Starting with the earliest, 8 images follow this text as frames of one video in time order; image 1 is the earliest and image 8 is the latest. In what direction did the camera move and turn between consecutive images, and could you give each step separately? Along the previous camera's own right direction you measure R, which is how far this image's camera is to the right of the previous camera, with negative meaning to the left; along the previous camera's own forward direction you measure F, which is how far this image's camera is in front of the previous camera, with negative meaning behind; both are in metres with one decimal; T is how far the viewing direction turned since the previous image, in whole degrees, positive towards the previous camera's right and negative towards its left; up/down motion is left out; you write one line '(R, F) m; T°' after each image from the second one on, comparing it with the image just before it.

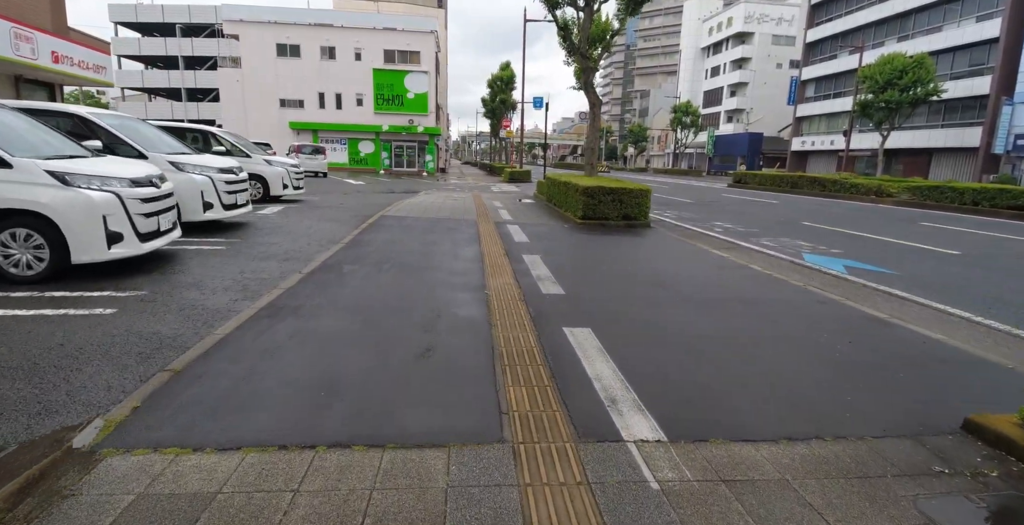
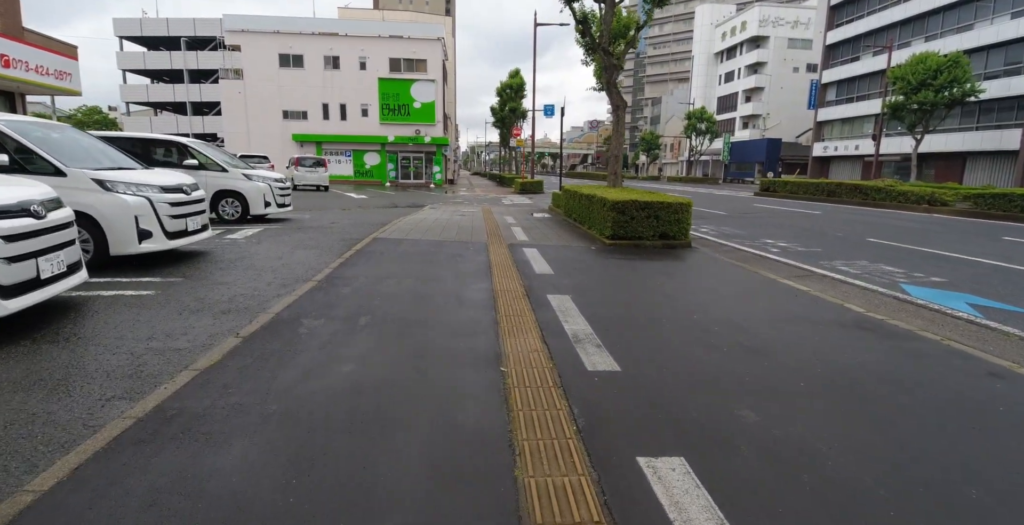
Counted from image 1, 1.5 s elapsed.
(-0.1, +1.9) m; -1°
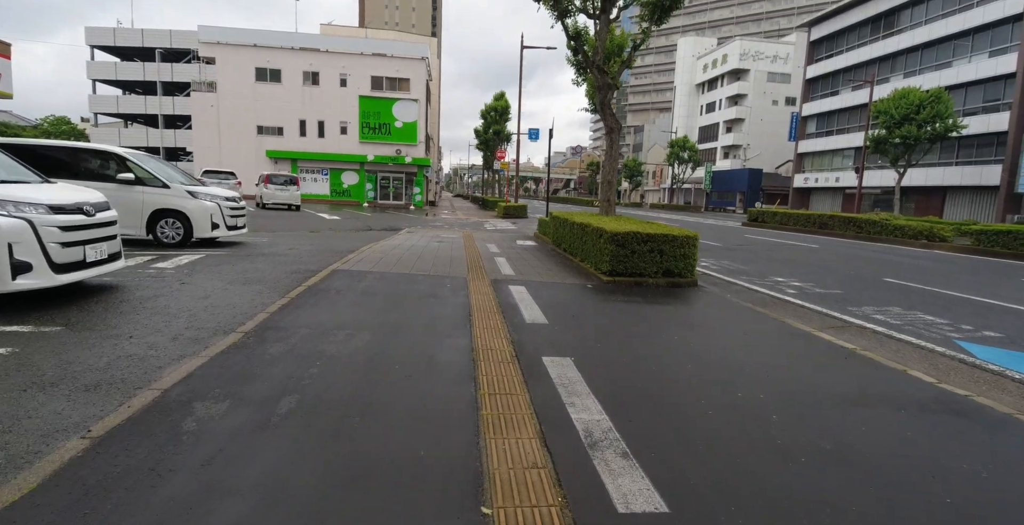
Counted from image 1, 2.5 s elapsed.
(-0.1, +1.3) m; +2°
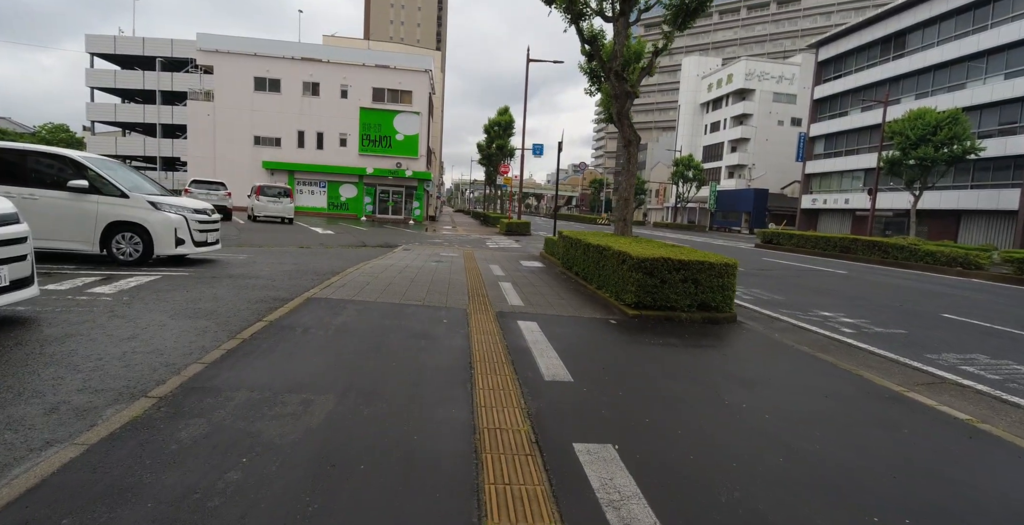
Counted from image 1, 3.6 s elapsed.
(-0.1, +1.3) m; 0°
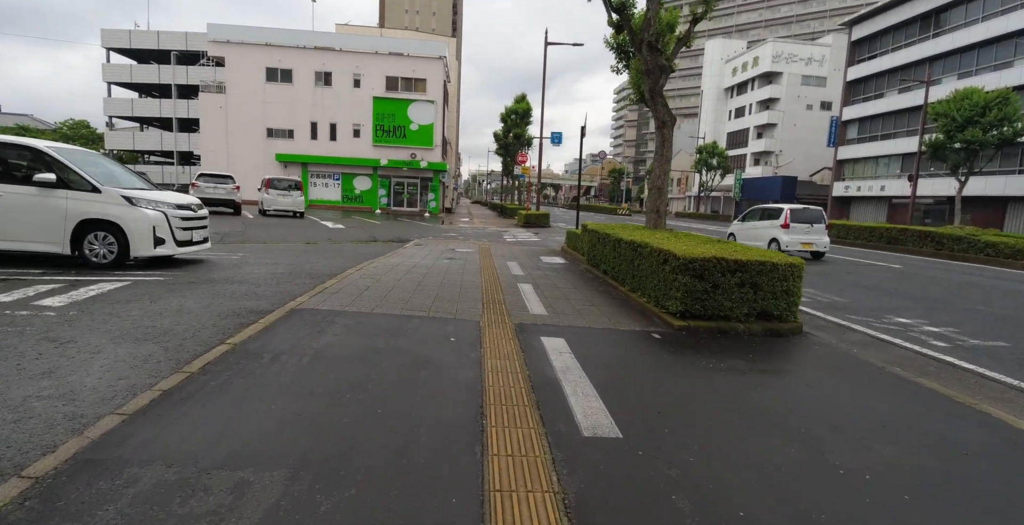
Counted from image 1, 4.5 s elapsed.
(0.0, +1.1) m; -2°
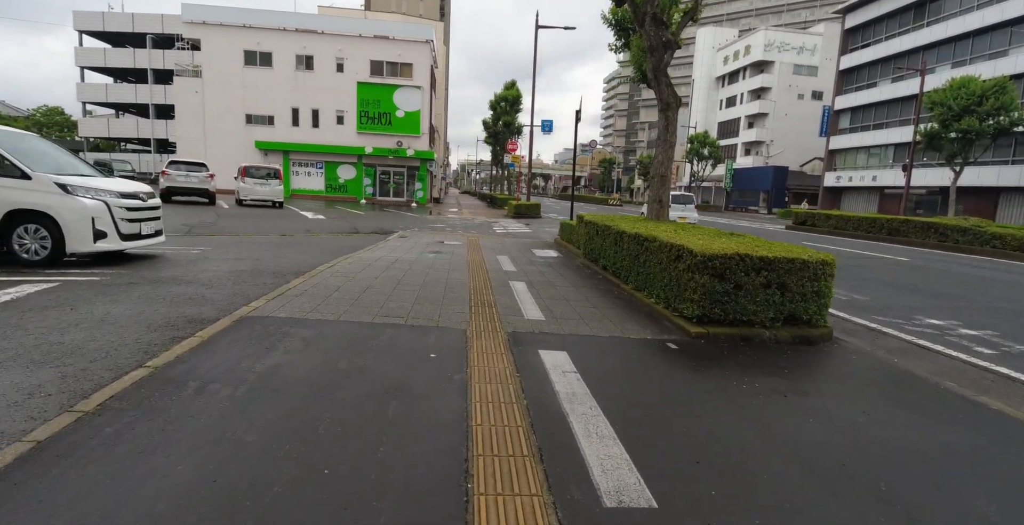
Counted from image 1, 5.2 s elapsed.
(0.0, +0.8) m; +1°
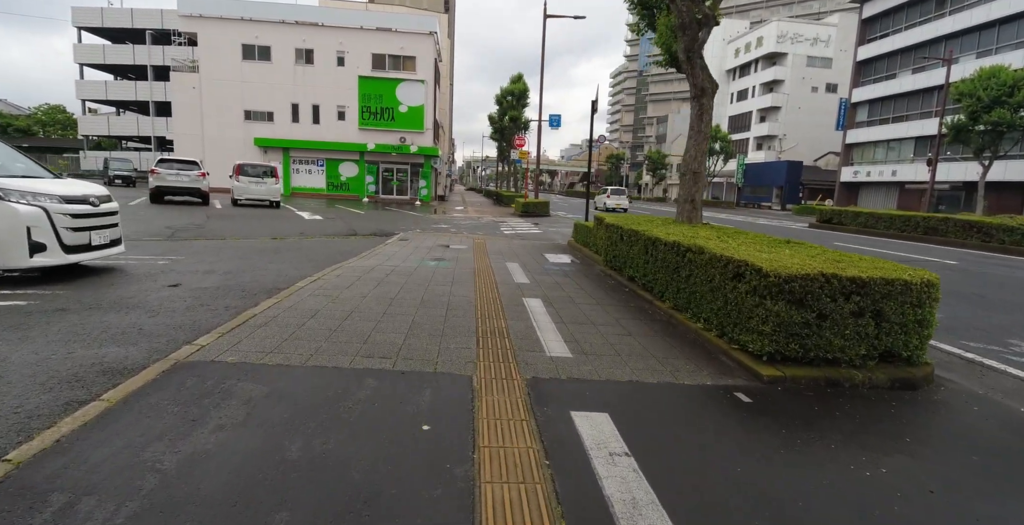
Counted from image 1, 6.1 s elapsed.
(-0.1, +1.1) m; -1°
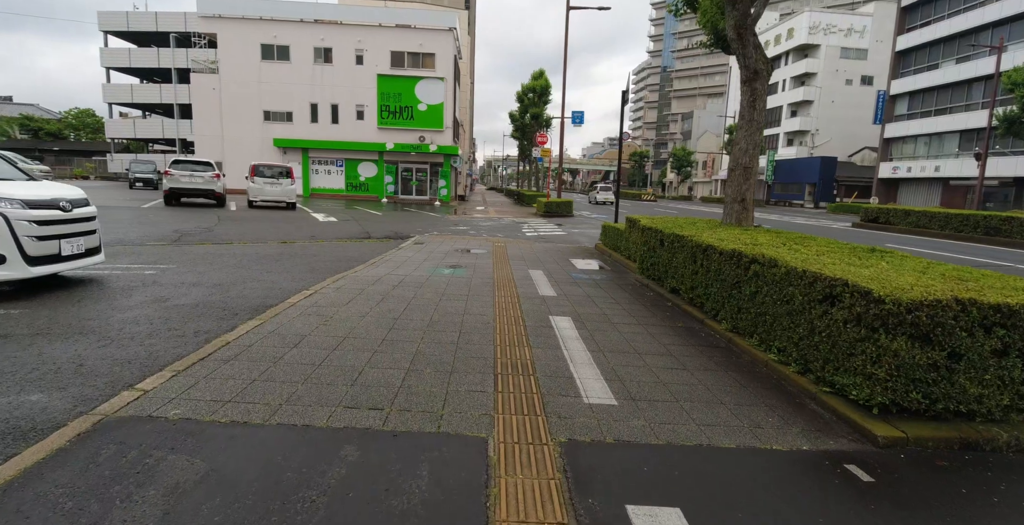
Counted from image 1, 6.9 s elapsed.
(0.0, +0.9) m; -2°
